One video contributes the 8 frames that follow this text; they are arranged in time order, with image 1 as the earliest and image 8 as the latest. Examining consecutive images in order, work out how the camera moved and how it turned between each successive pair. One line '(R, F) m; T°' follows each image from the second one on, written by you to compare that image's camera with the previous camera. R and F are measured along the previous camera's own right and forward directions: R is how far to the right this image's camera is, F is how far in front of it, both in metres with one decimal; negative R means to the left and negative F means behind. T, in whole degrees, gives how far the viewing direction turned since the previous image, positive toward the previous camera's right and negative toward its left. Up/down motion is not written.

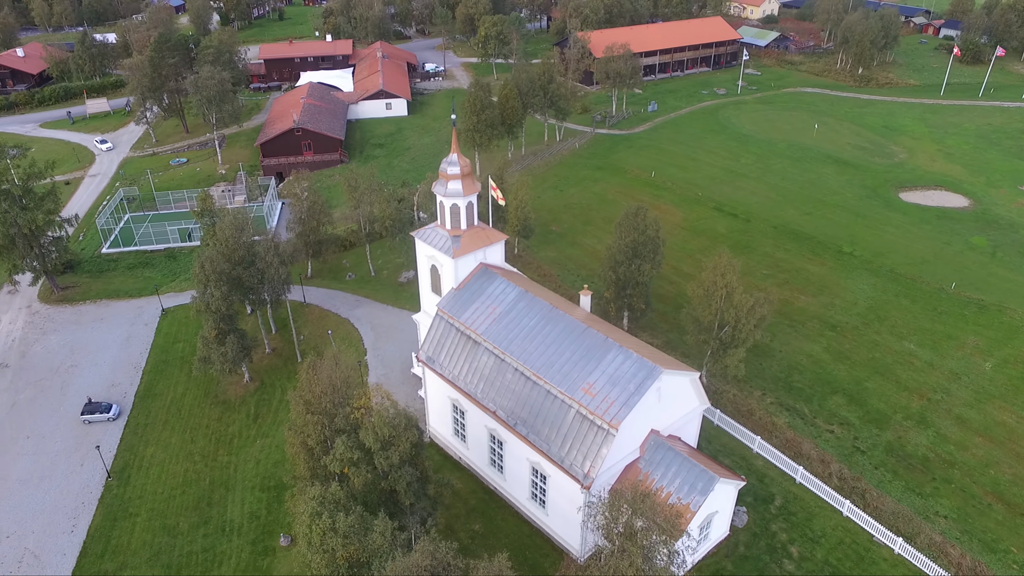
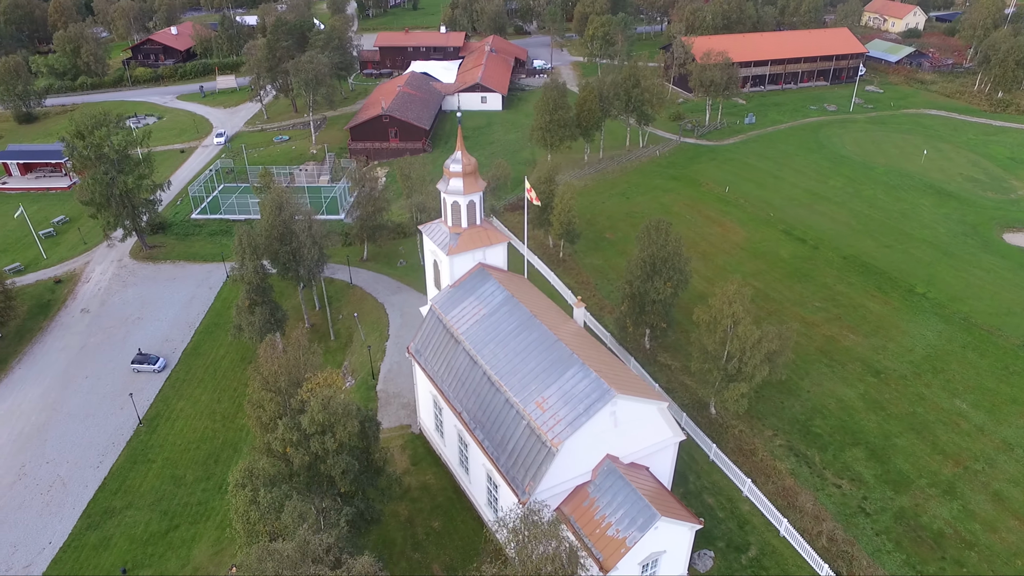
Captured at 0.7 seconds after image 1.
(+6.7, +1.1) m; -10°
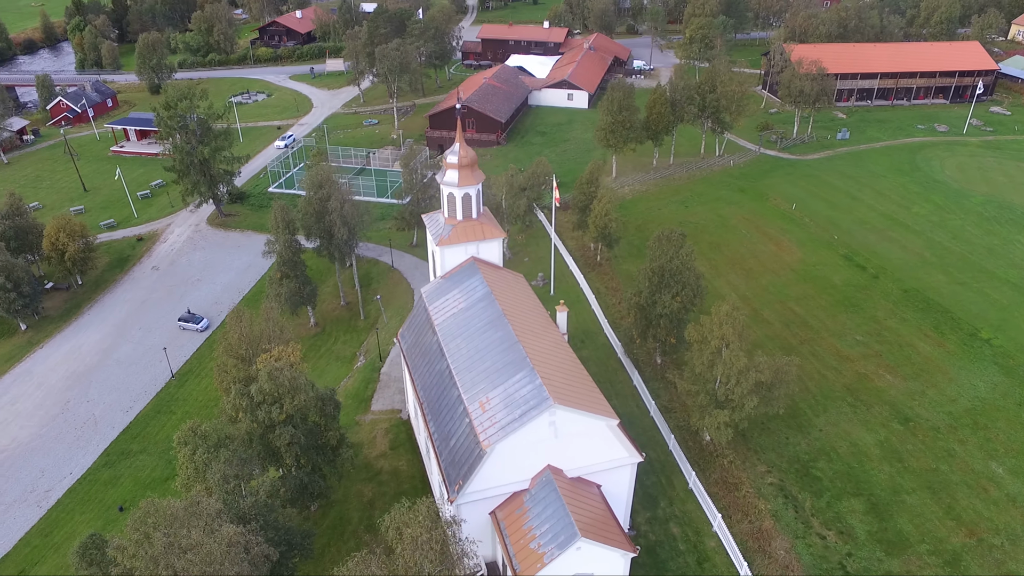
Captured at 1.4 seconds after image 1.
(+6.6, +1.2) m; -10°
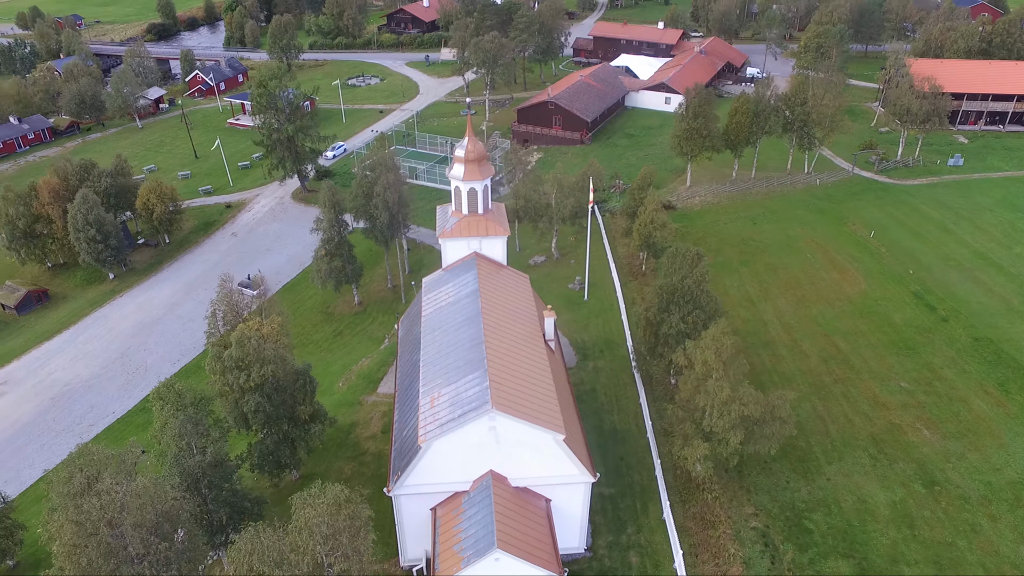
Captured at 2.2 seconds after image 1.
(+6.4, +1.2) m; -10°
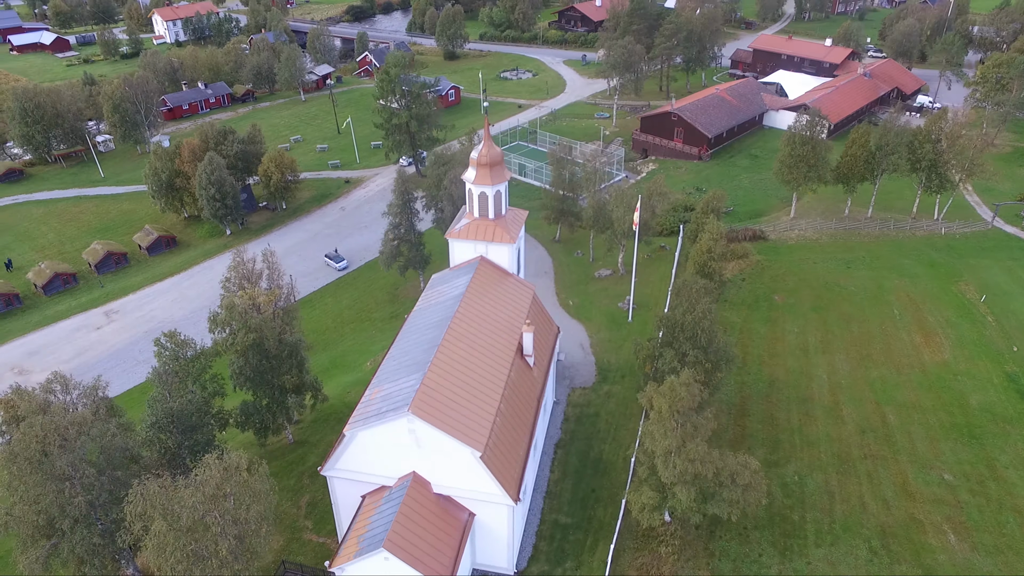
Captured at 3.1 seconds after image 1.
(+8.6, +1.5) m; -14°
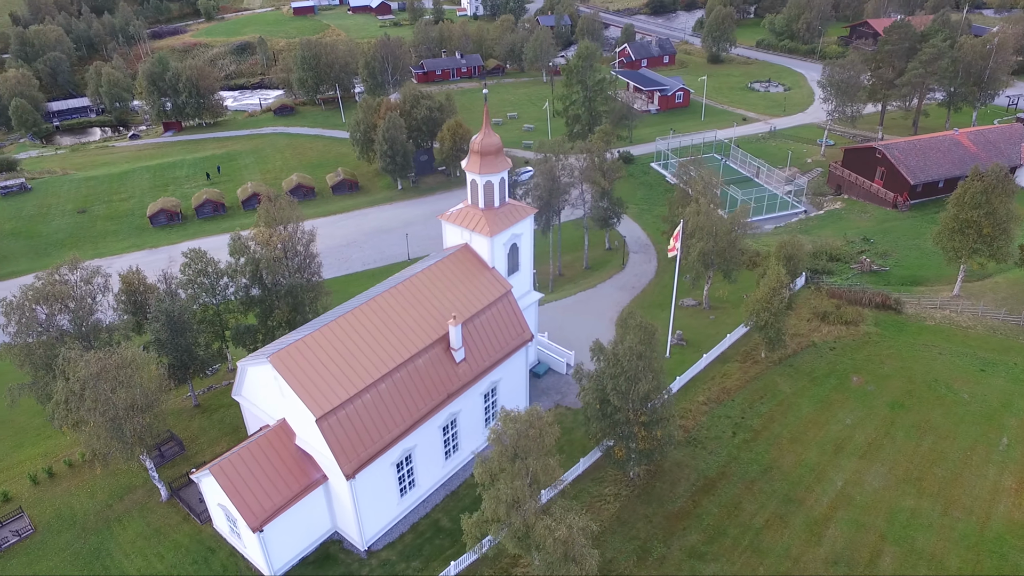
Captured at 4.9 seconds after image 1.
(+14.8, +4.4) m; -23°
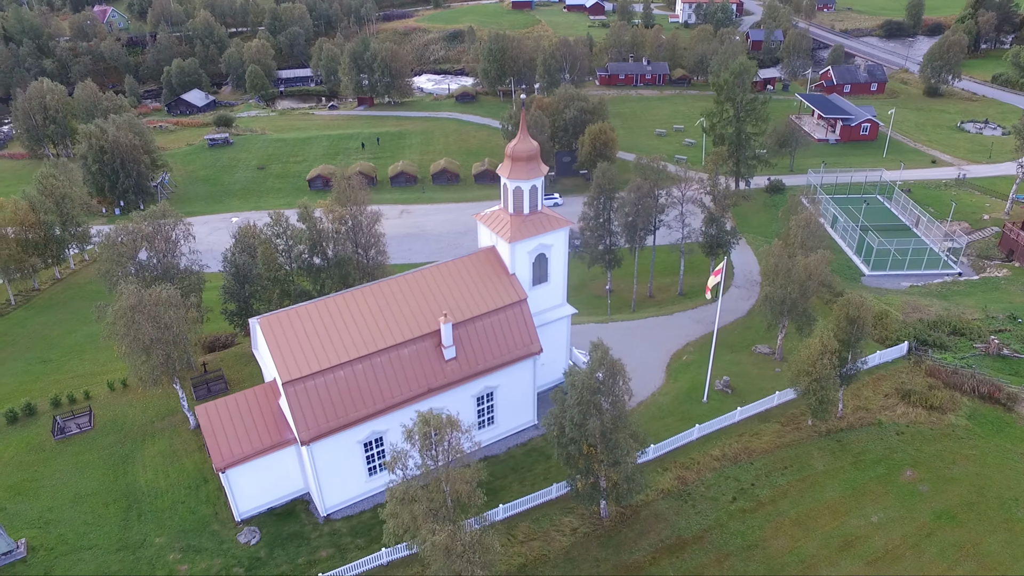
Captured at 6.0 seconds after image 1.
(+8.9, +1.7) m; -16°
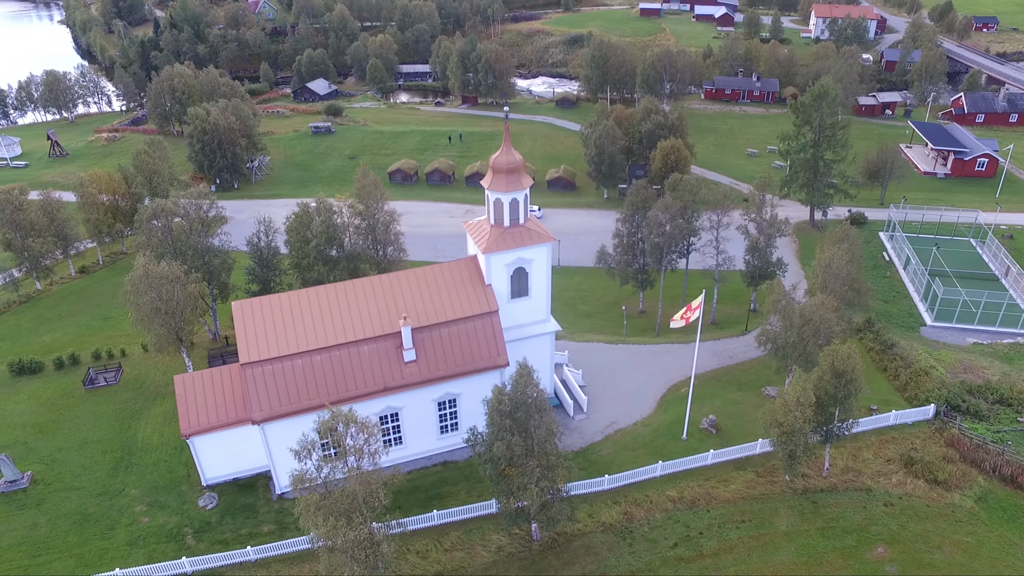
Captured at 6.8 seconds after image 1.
(+7.5, +0.8) m; -11°
